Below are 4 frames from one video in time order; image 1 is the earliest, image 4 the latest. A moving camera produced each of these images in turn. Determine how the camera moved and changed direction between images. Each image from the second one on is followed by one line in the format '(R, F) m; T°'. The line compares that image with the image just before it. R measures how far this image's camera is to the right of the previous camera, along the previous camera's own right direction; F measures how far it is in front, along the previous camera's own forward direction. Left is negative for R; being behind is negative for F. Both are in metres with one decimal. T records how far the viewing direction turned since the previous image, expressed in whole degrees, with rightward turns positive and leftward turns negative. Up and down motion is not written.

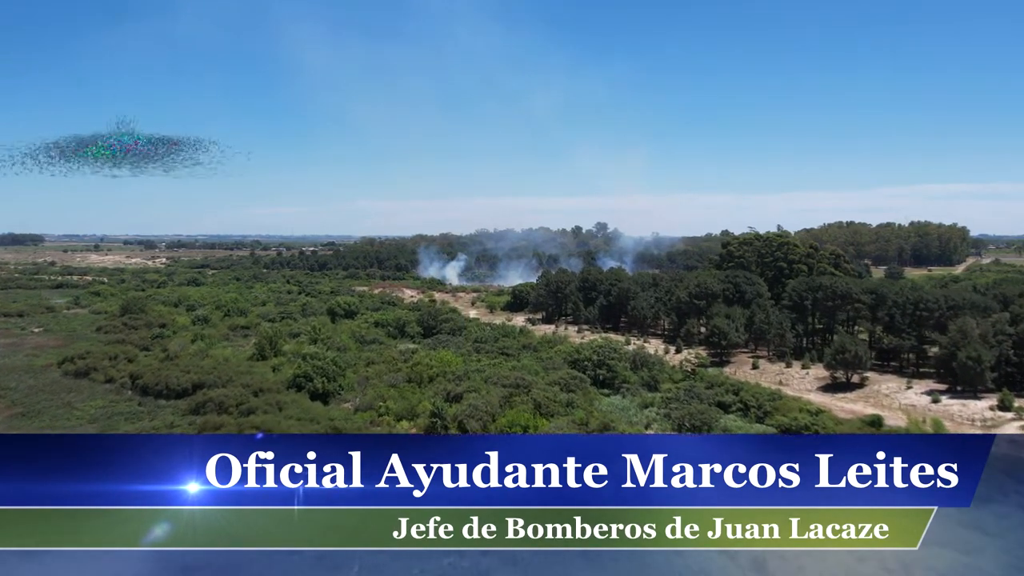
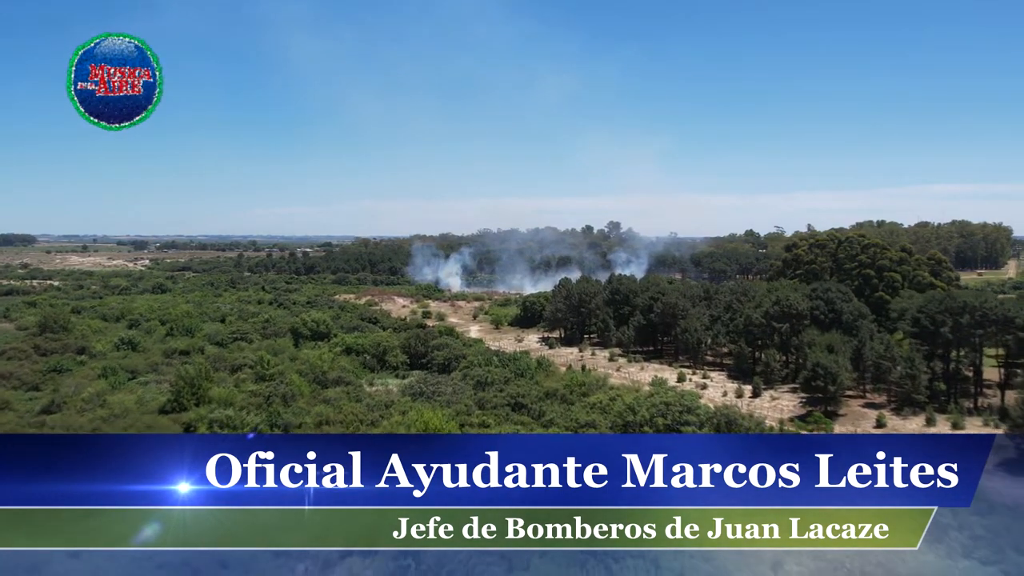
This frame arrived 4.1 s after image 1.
(-0.4, +5.3) m; 0°
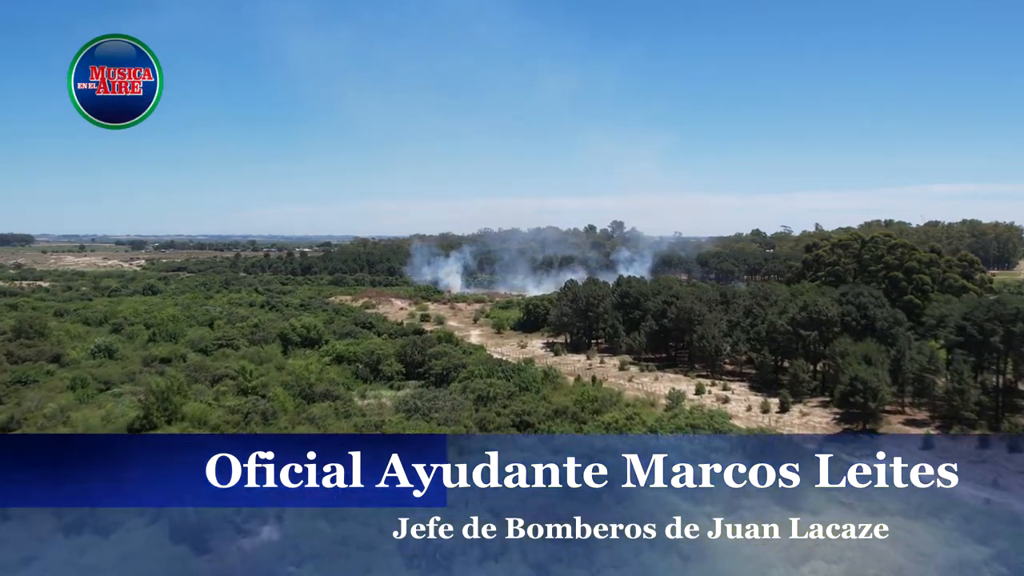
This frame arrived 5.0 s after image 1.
(-0.1, +1.2) m; 0°
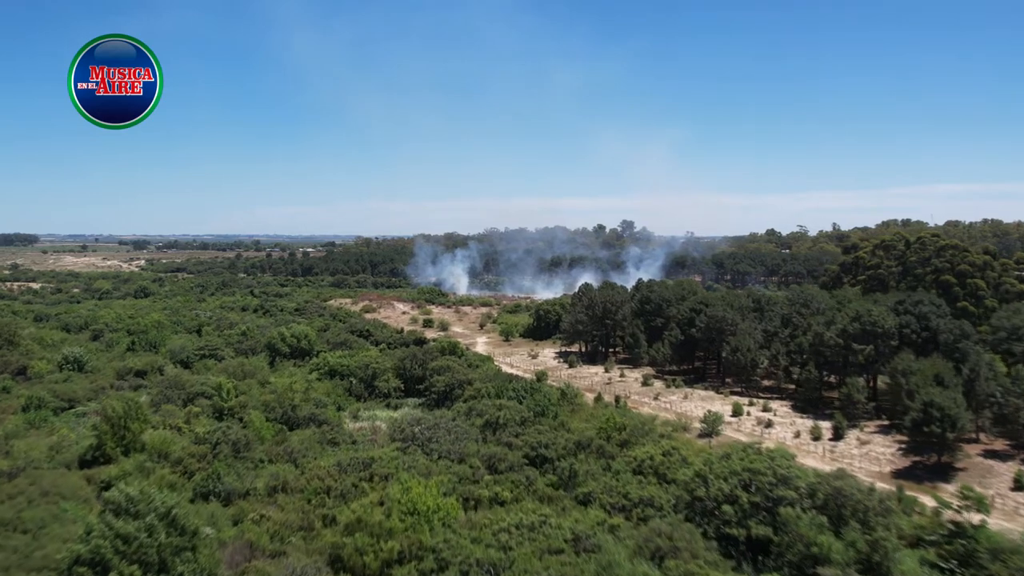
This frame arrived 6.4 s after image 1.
(-0.2, +1.7) m; 0°
